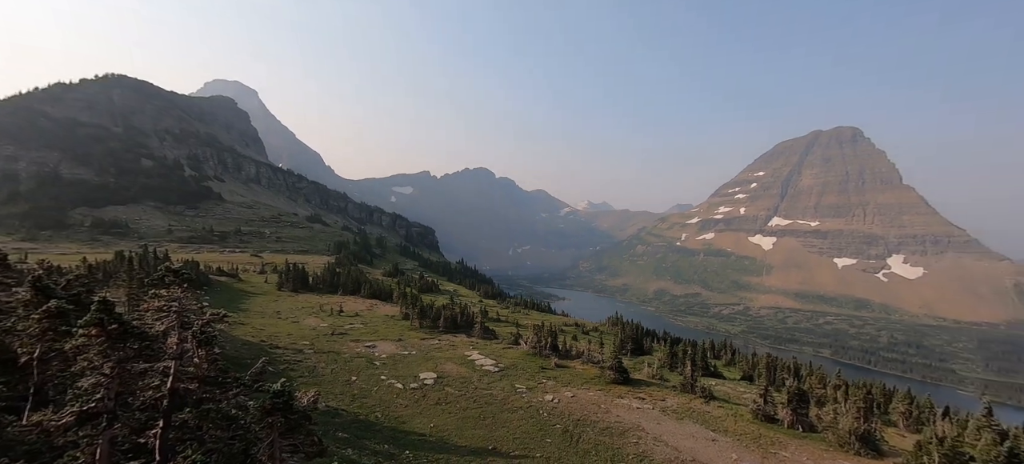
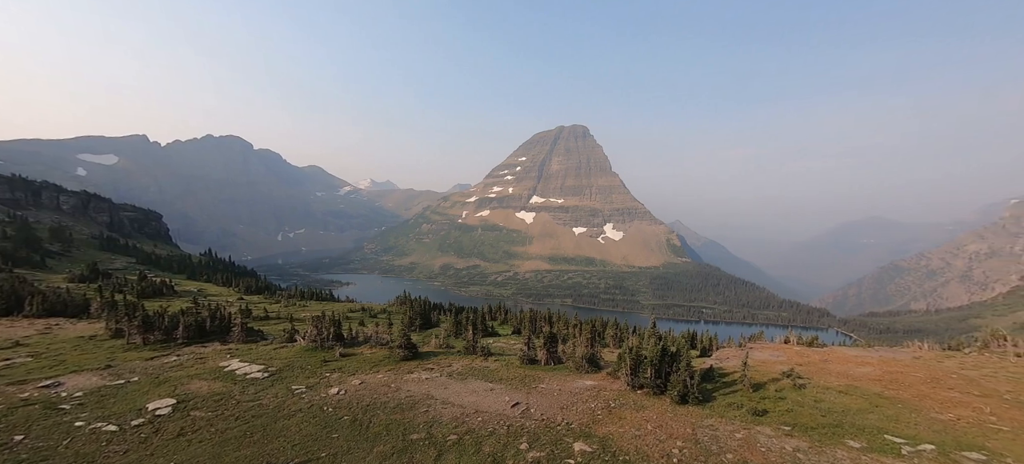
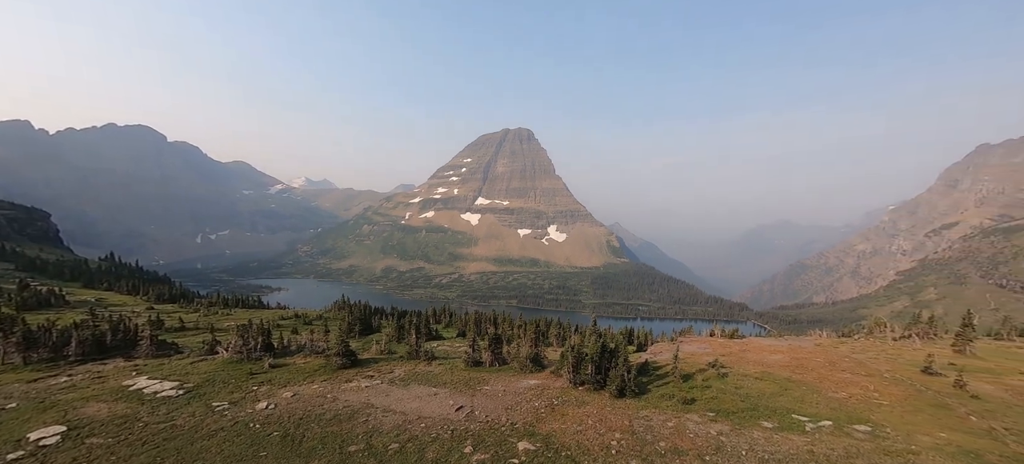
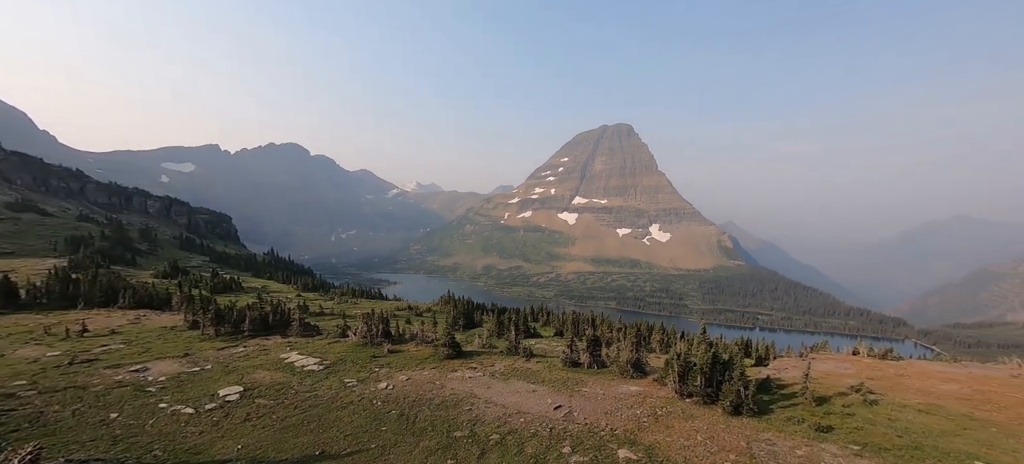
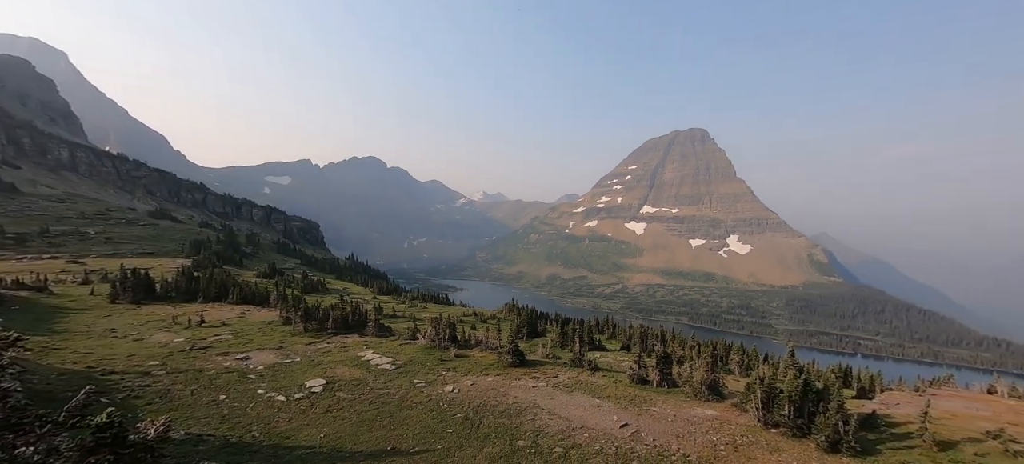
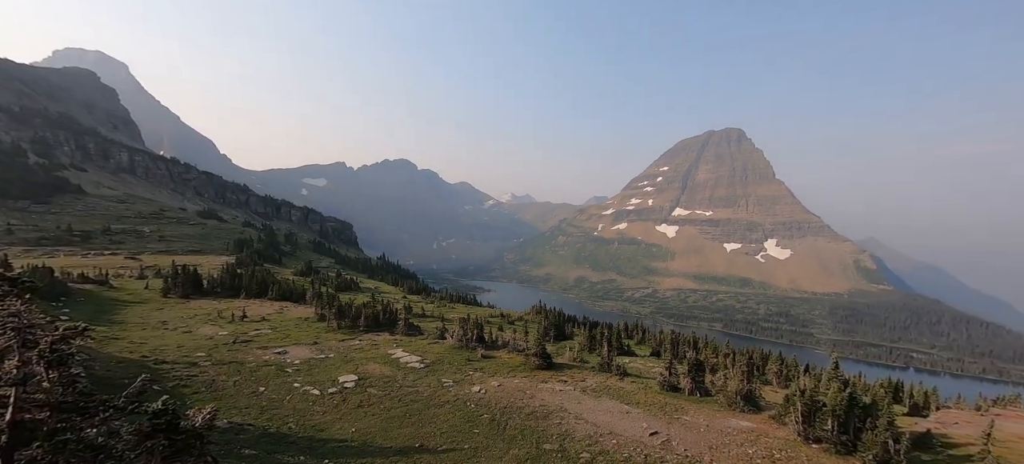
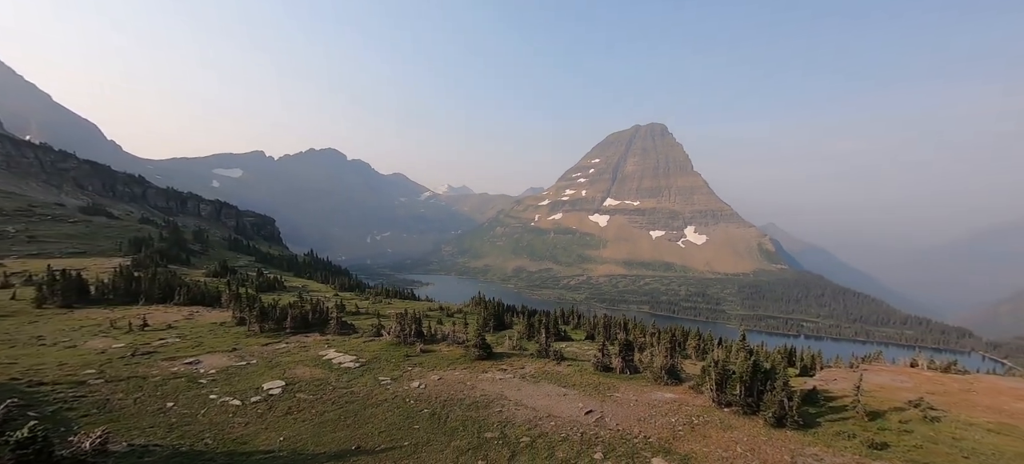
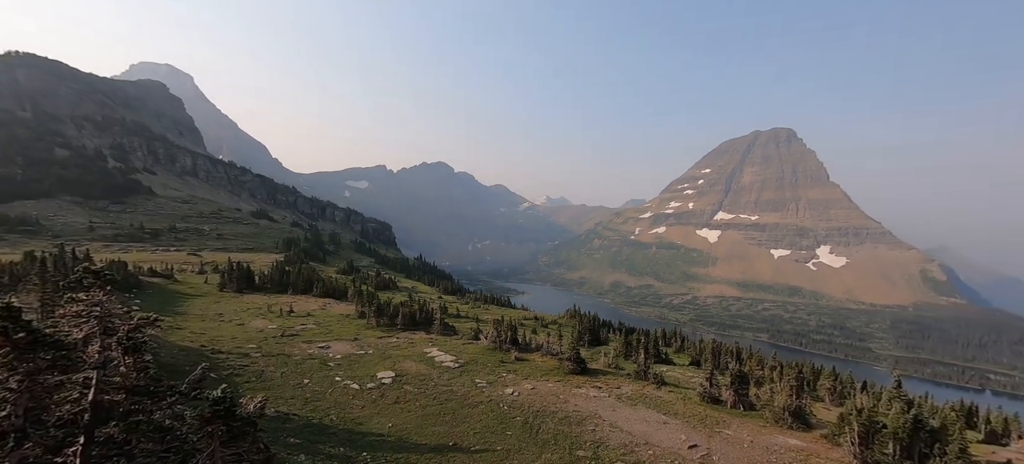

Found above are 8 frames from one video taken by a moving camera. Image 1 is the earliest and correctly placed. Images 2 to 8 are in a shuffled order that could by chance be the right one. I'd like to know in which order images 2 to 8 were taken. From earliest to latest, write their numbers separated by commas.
8, 6, 5, 7, 4, 2, 3
